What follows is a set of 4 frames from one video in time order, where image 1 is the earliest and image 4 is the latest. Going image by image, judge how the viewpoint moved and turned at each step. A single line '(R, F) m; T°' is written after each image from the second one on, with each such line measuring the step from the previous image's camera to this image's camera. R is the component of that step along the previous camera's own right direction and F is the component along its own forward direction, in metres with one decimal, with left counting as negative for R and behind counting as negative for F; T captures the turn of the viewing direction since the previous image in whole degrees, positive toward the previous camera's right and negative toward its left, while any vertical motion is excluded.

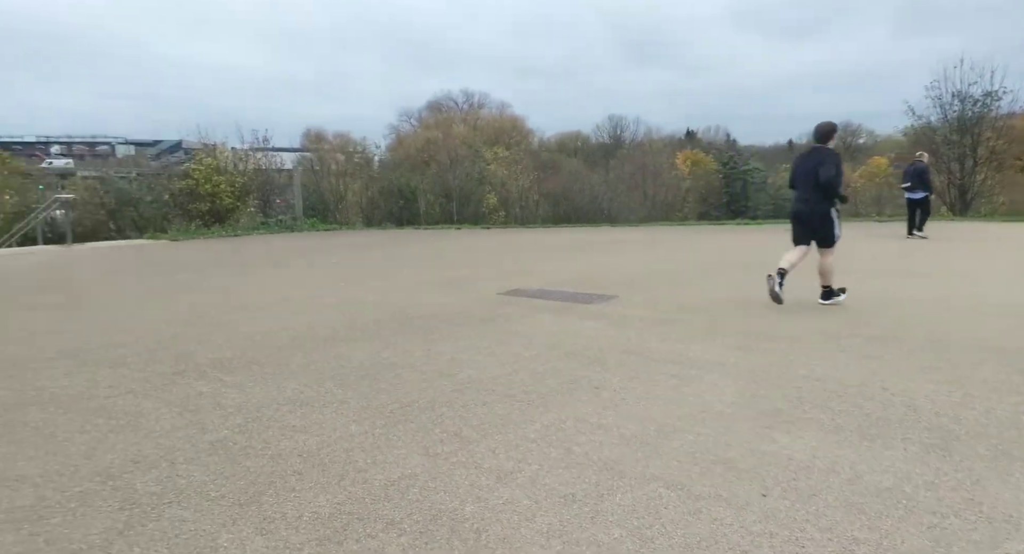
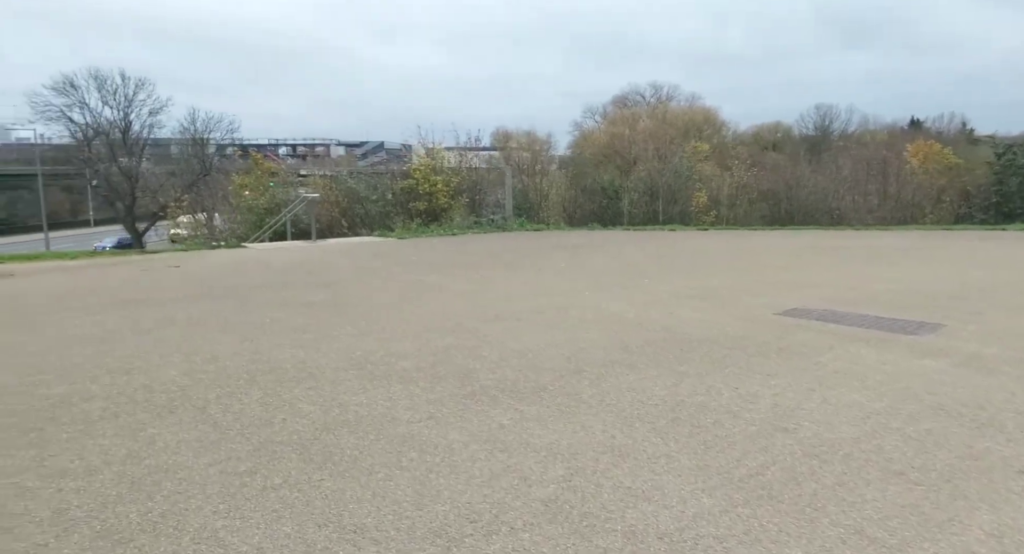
(-0.7, +0.5) m; -16°
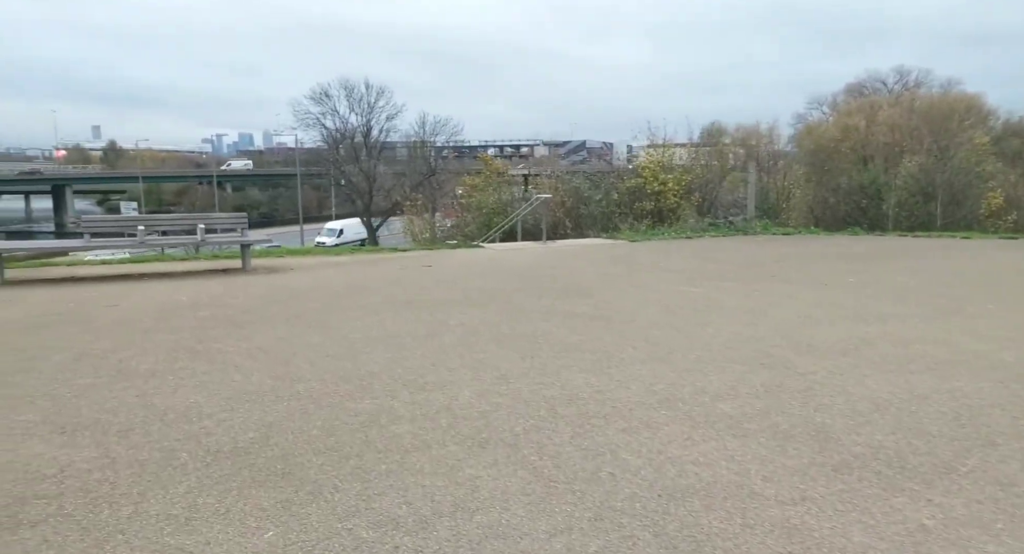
(-0.7, +0.6) m; -17°
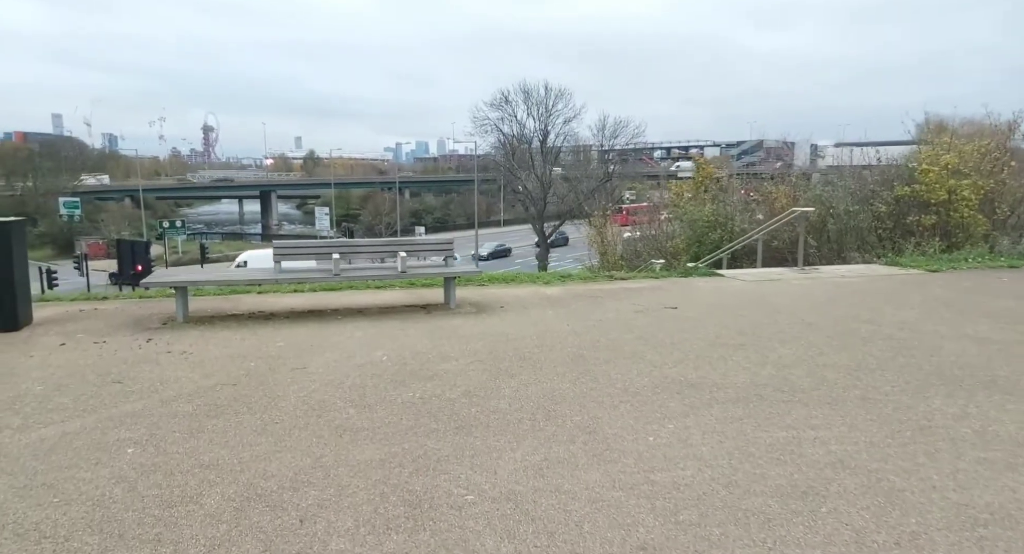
(-1.4, +2.7) m; -13°
